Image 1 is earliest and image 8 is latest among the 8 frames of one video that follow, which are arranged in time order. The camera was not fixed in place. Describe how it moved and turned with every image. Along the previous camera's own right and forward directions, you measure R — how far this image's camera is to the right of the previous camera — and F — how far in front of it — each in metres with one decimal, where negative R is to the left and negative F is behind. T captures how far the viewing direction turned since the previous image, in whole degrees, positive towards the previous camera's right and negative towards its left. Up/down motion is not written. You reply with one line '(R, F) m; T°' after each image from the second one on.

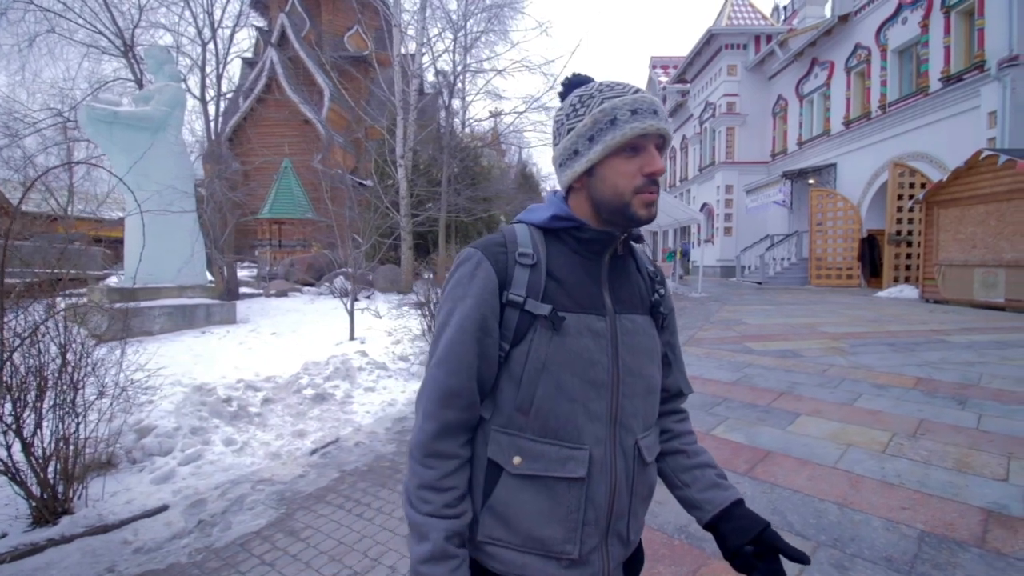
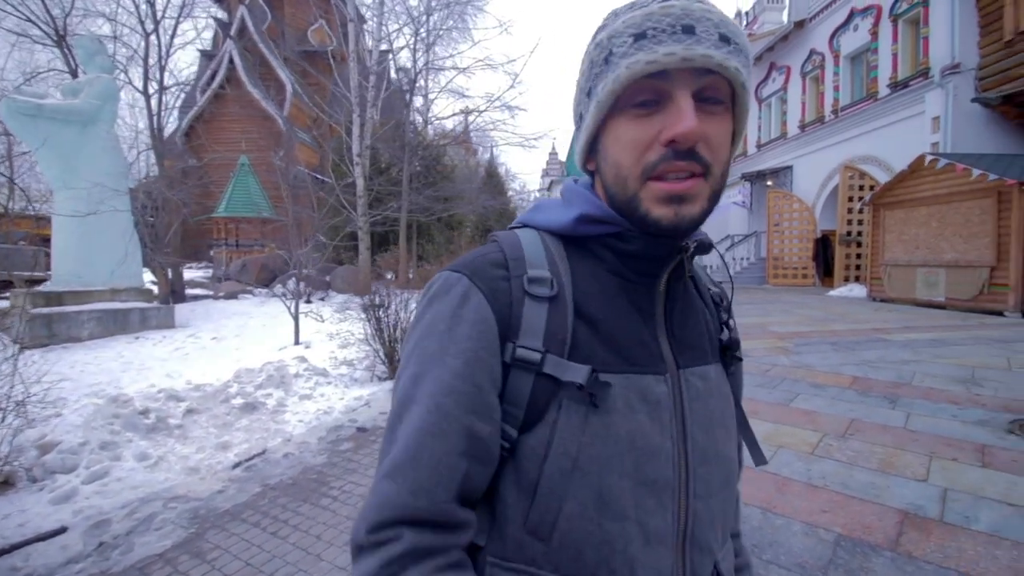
(+0.4, +0.1) m; +3°
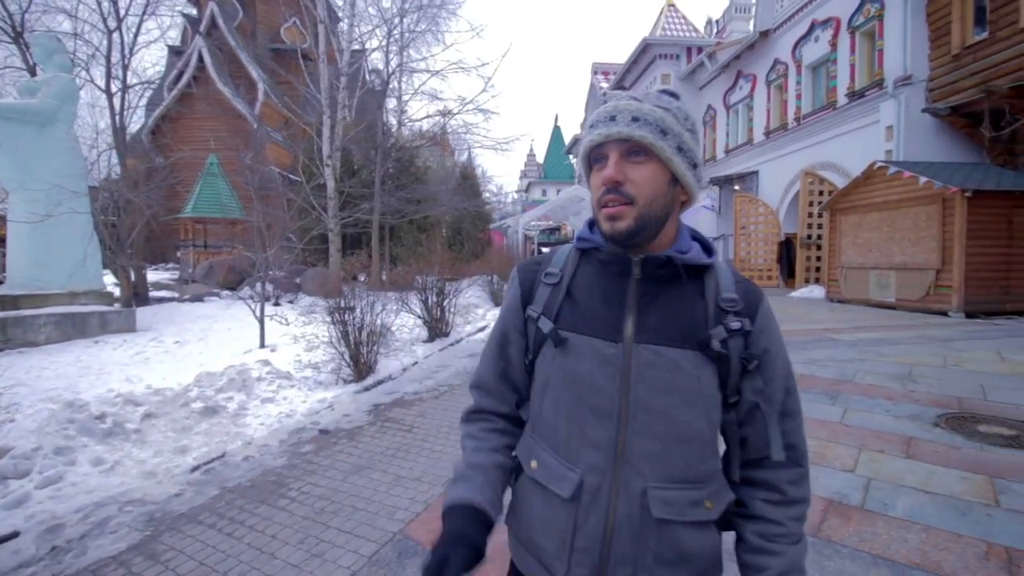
(+0.2, -0.1) m; +2°
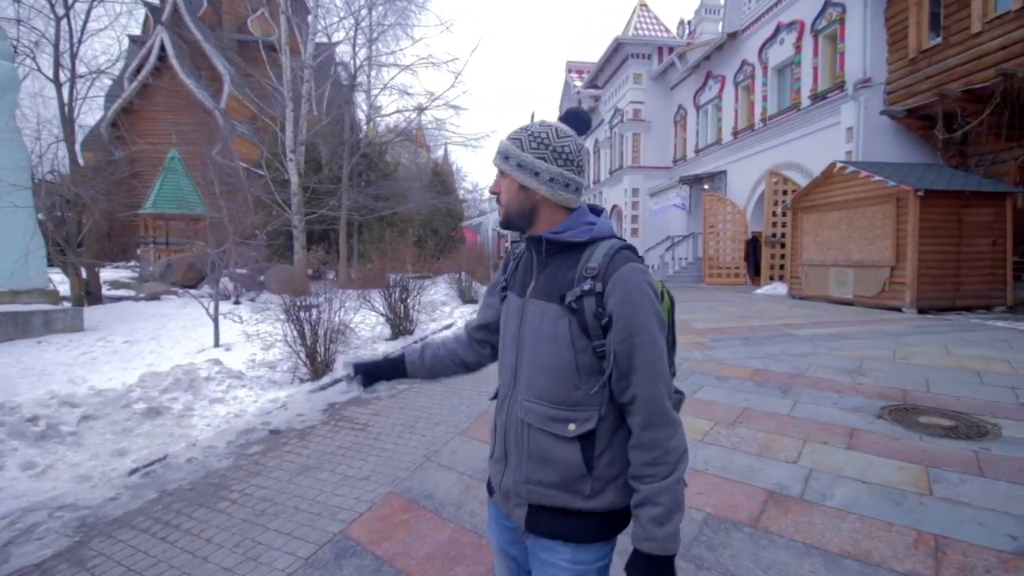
(+0.2, 0.0) m; +3°
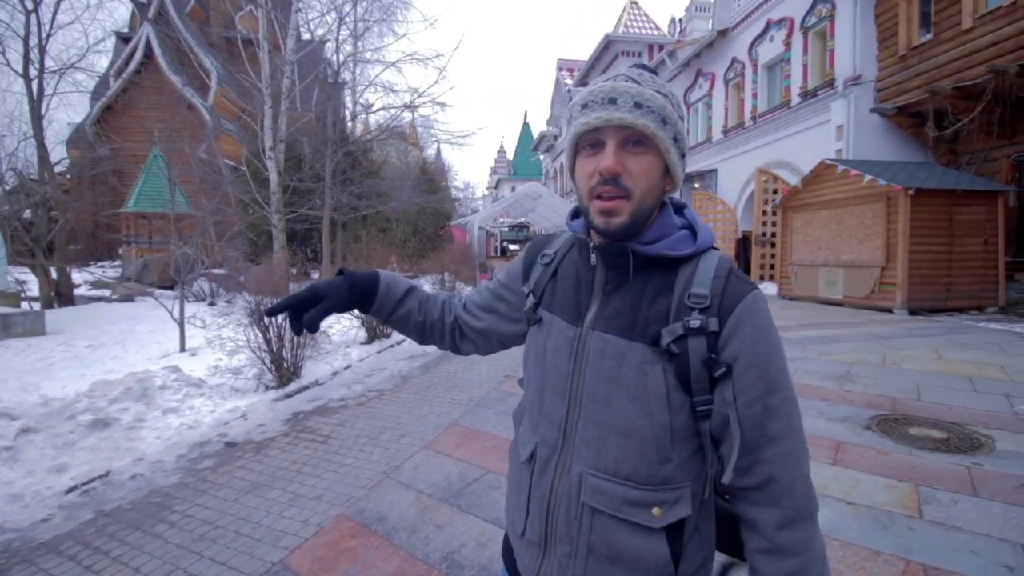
(+0.2, +0.3) m; +1°
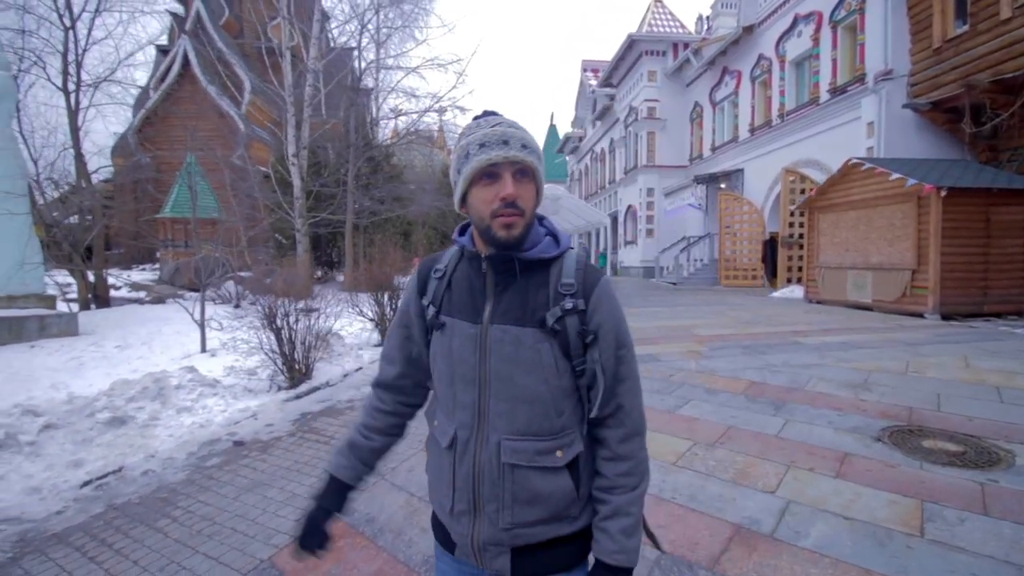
(+0.3, 0.0) m; -3°
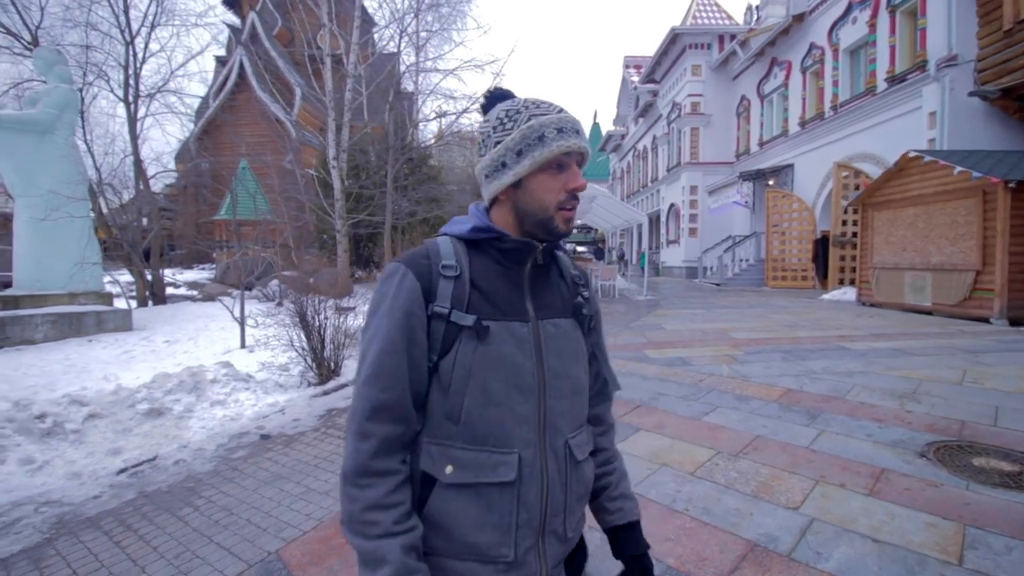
(+0.2, +0.1) m; -5°
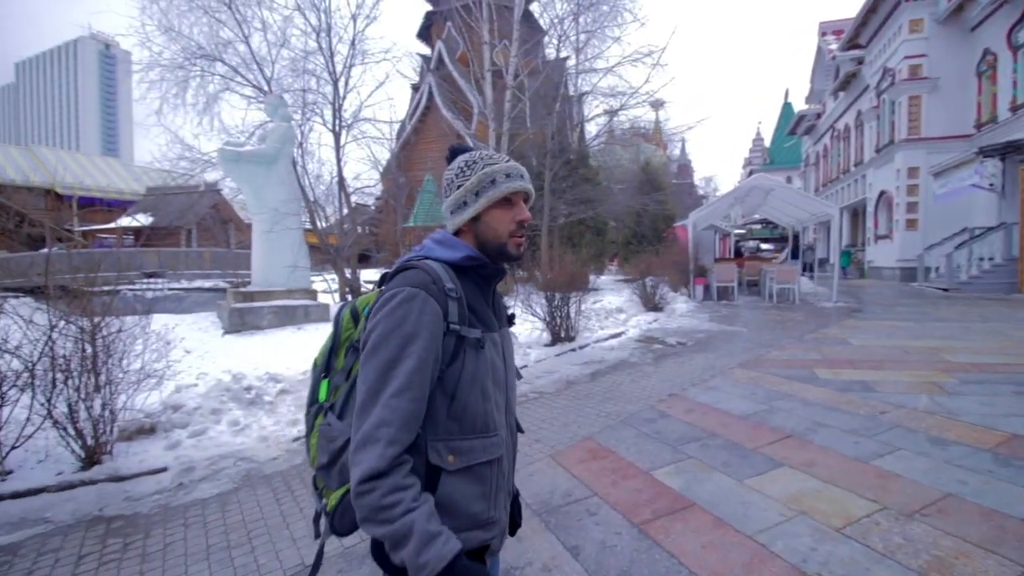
(+0.5, +0.2) m; -20°
